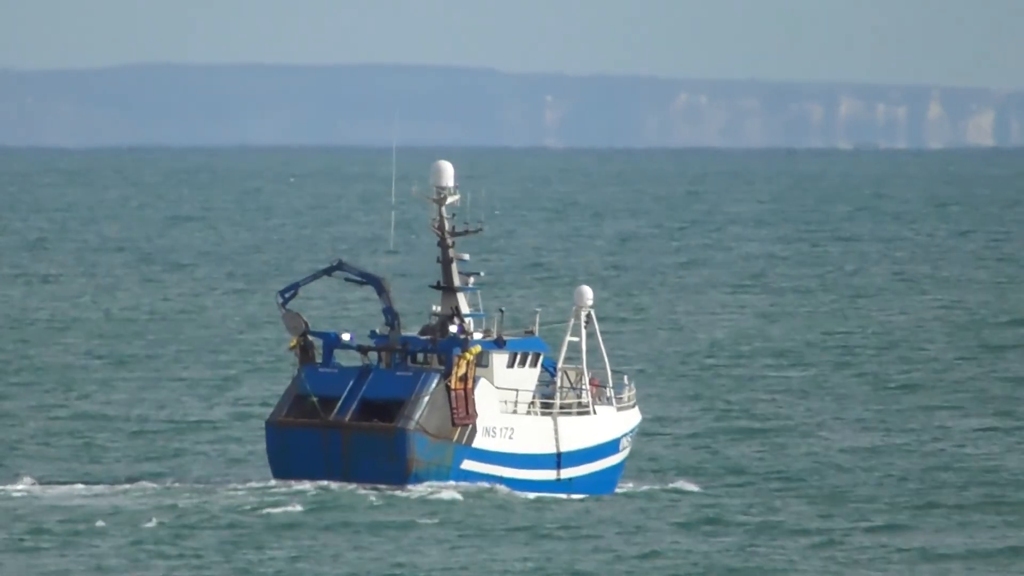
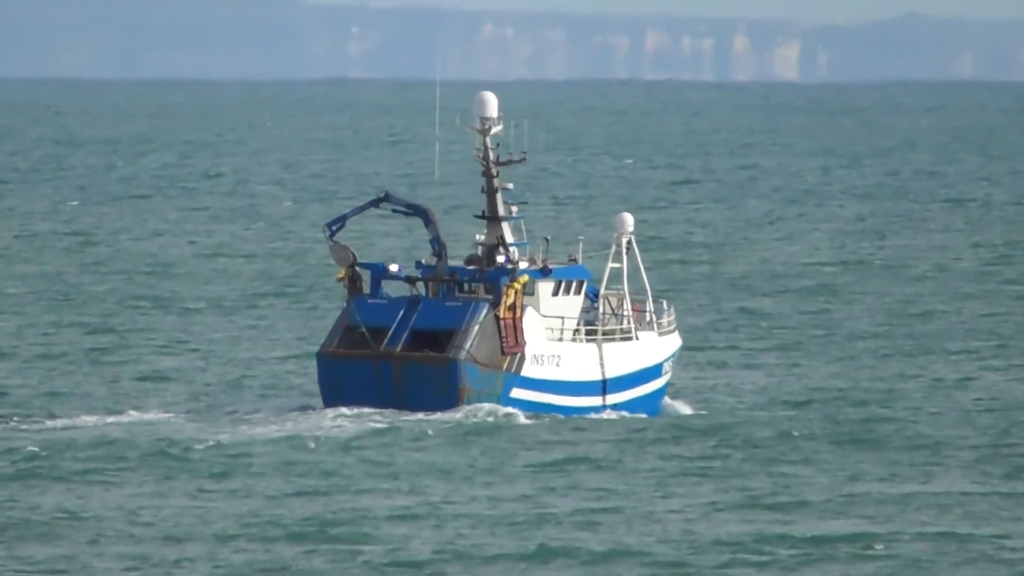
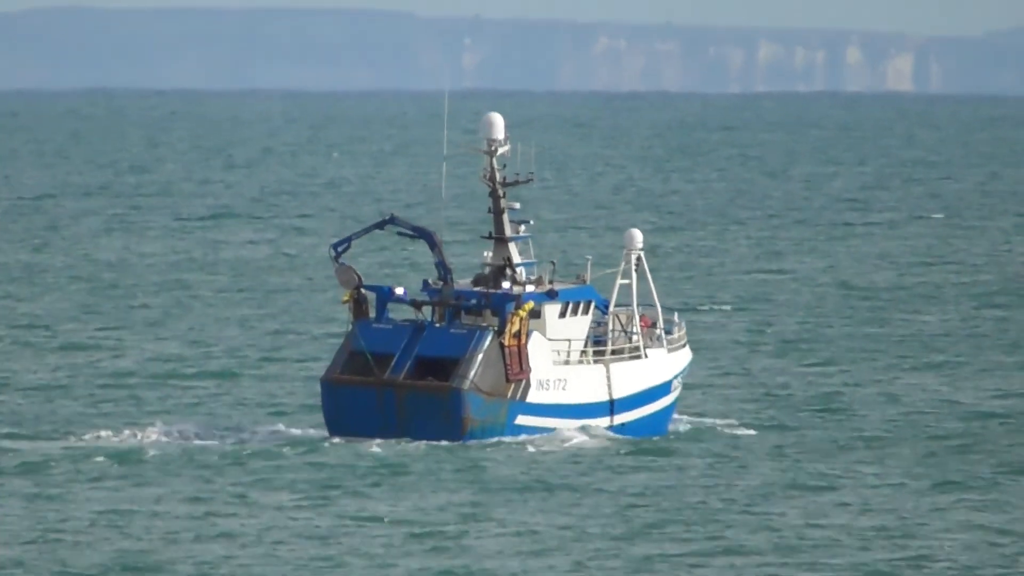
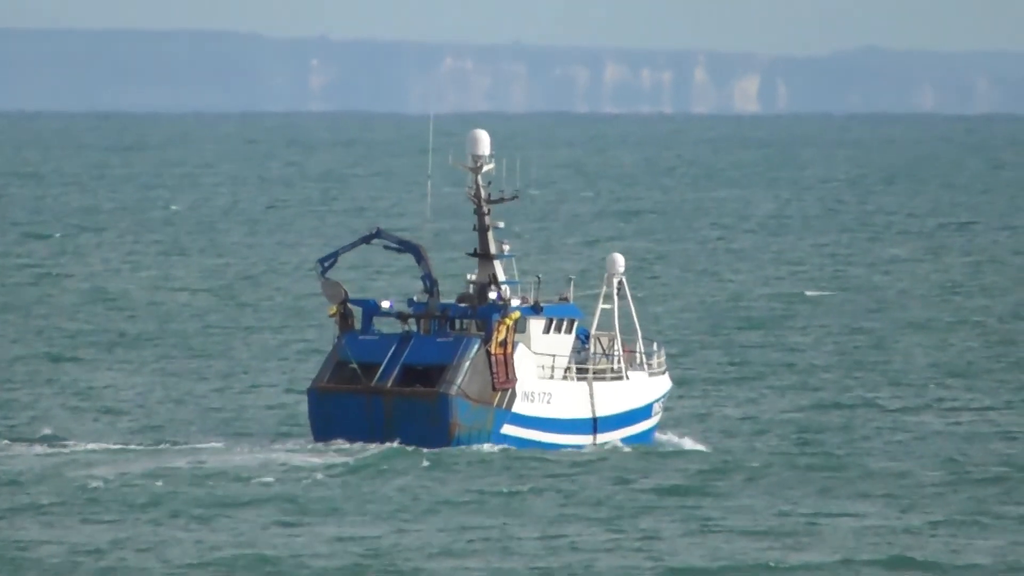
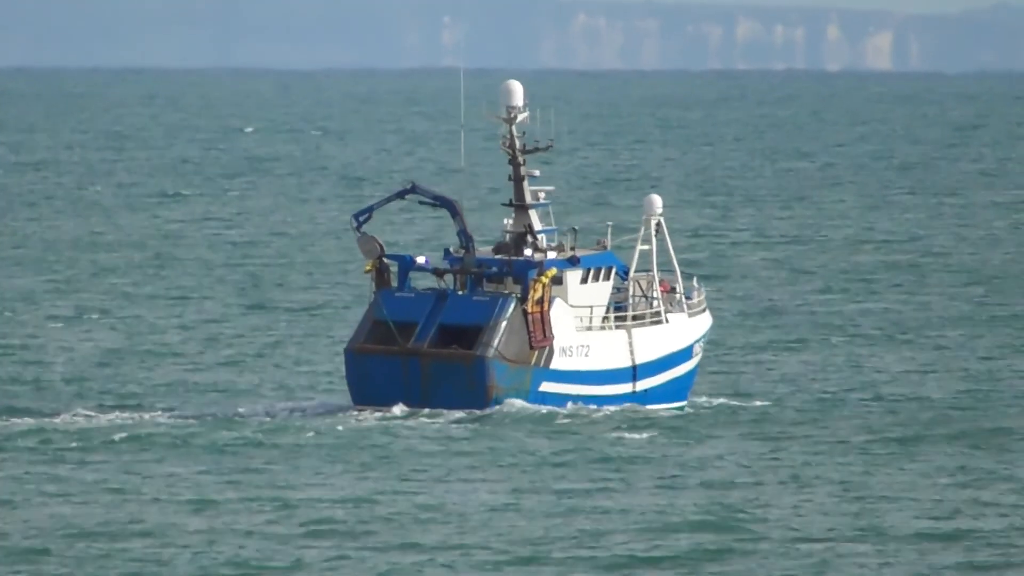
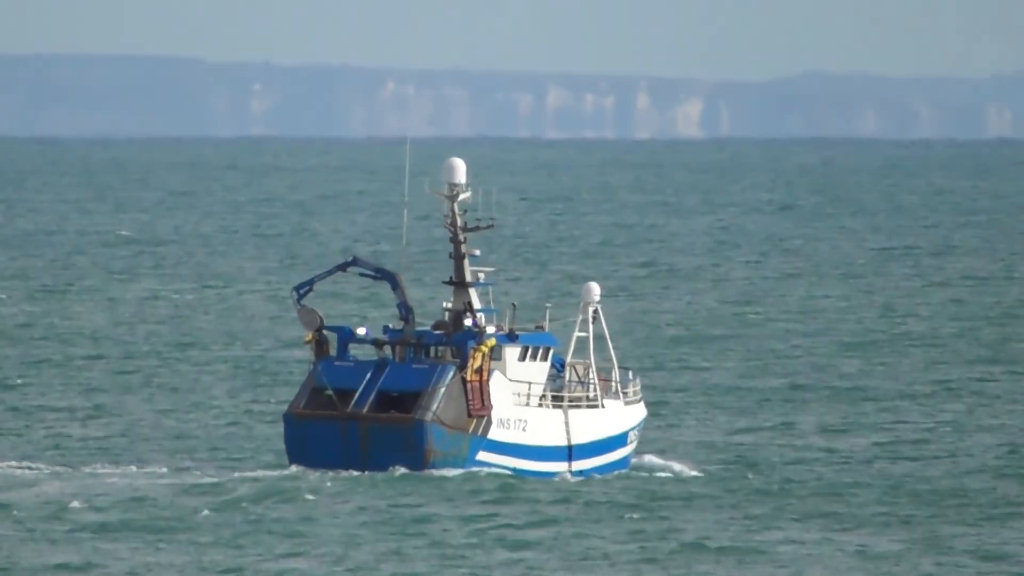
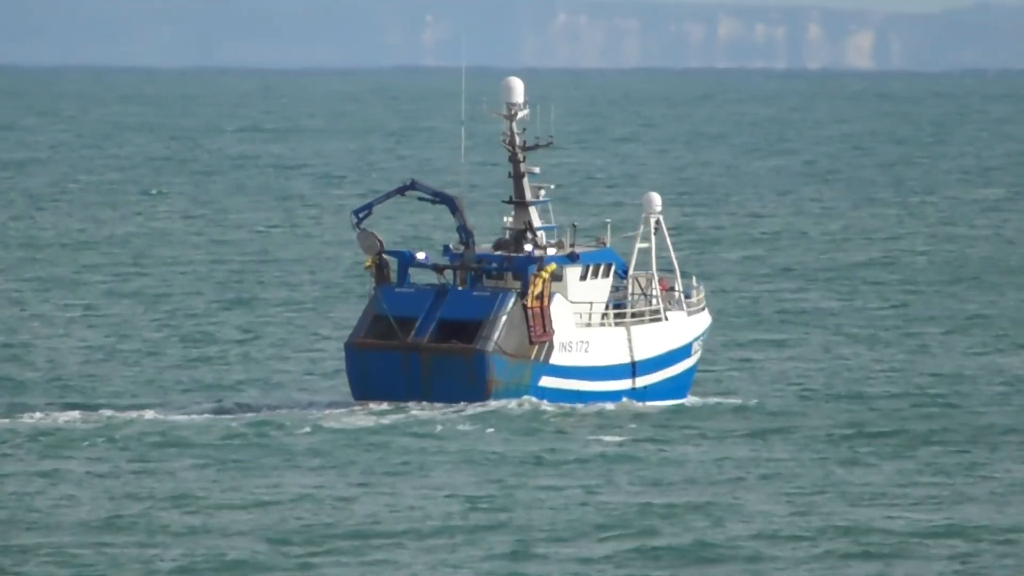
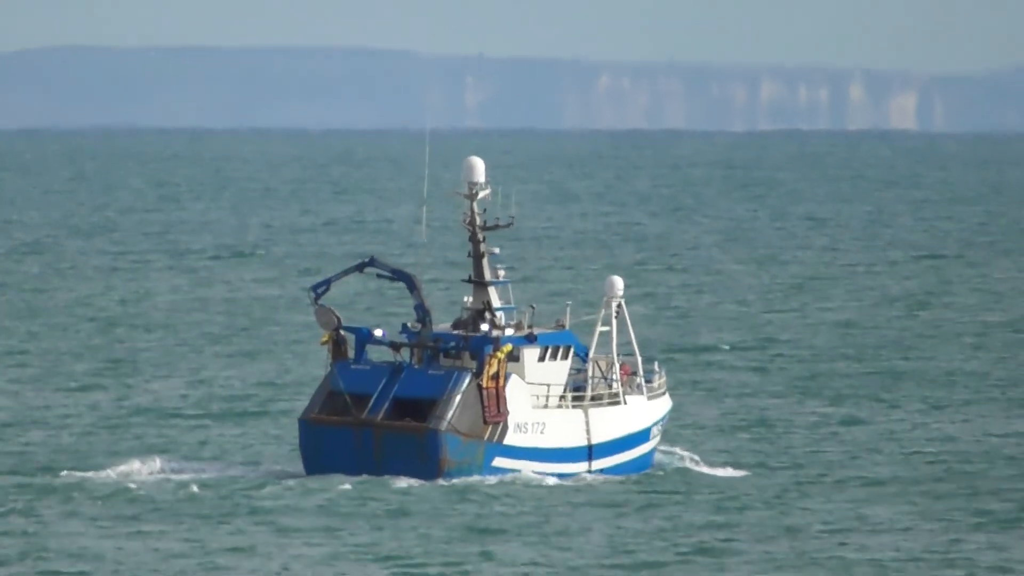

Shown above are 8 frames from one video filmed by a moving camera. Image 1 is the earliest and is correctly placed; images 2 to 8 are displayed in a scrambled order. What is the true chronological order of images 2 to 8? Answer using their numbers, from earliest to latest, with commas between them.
8, 3, 5, 7, 2, 4, 6
